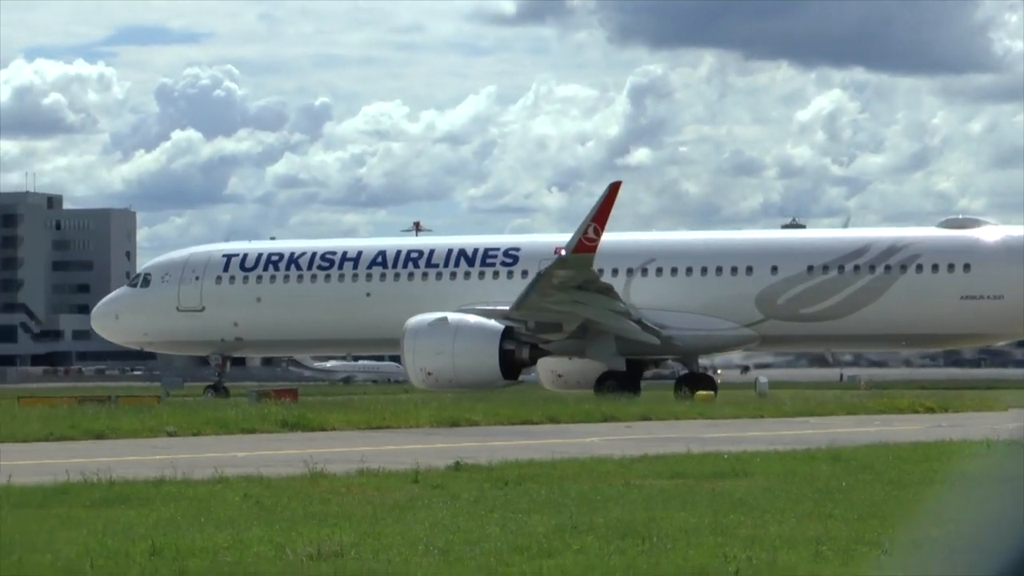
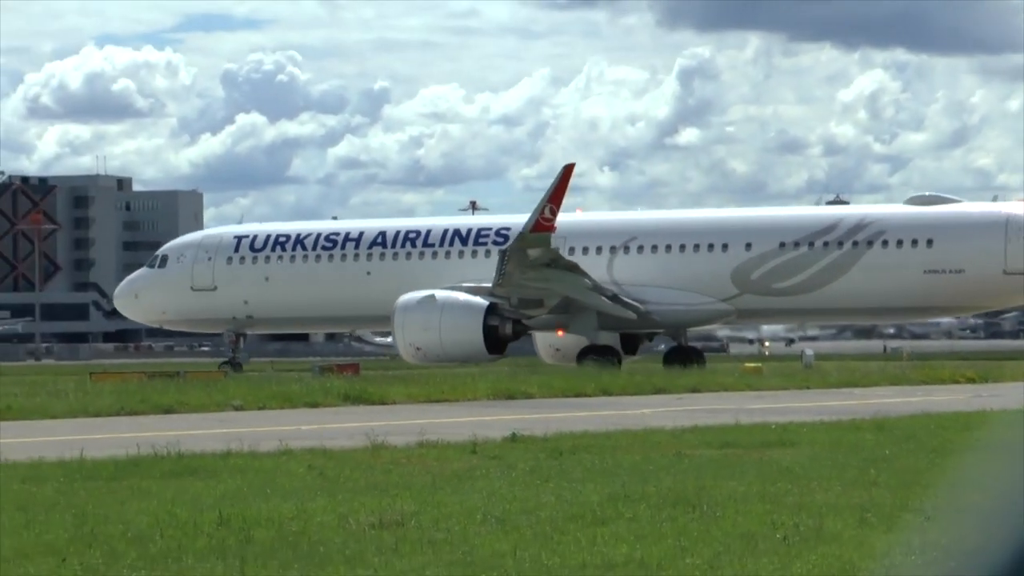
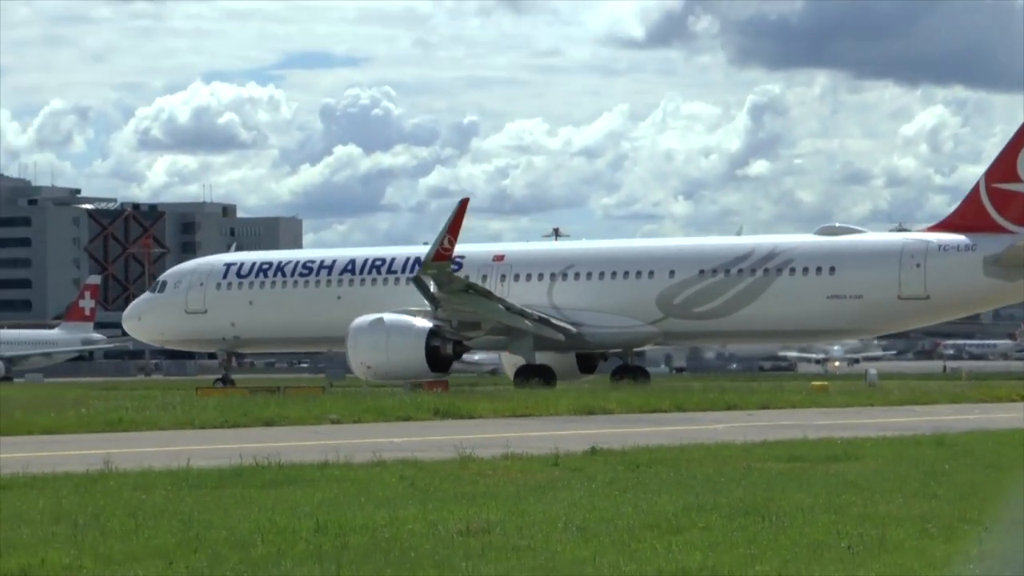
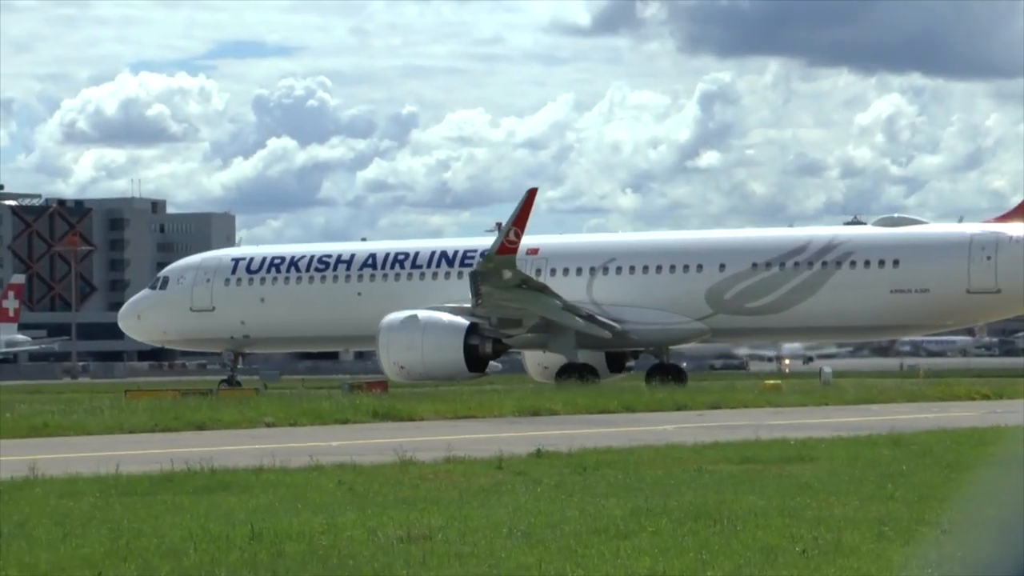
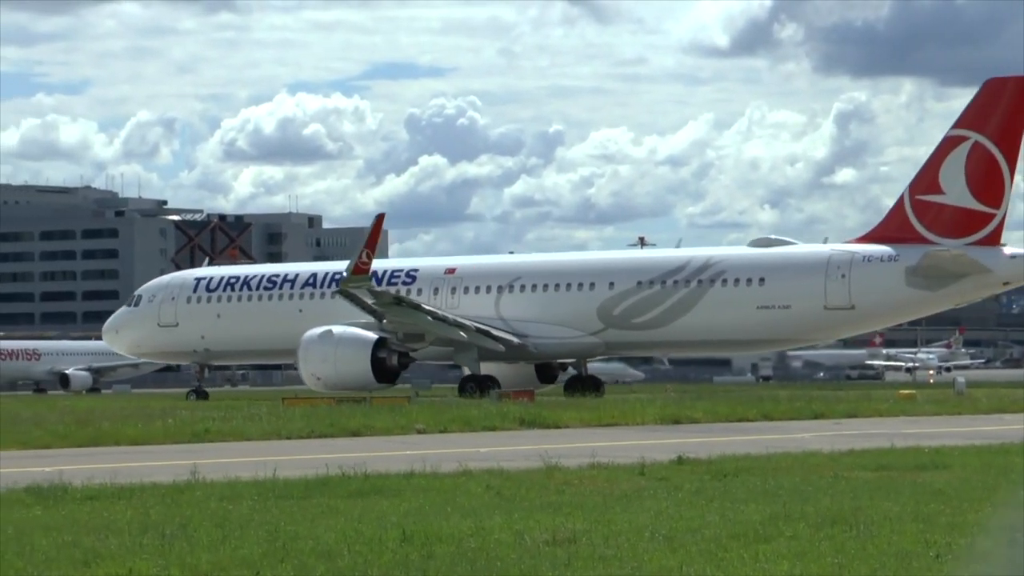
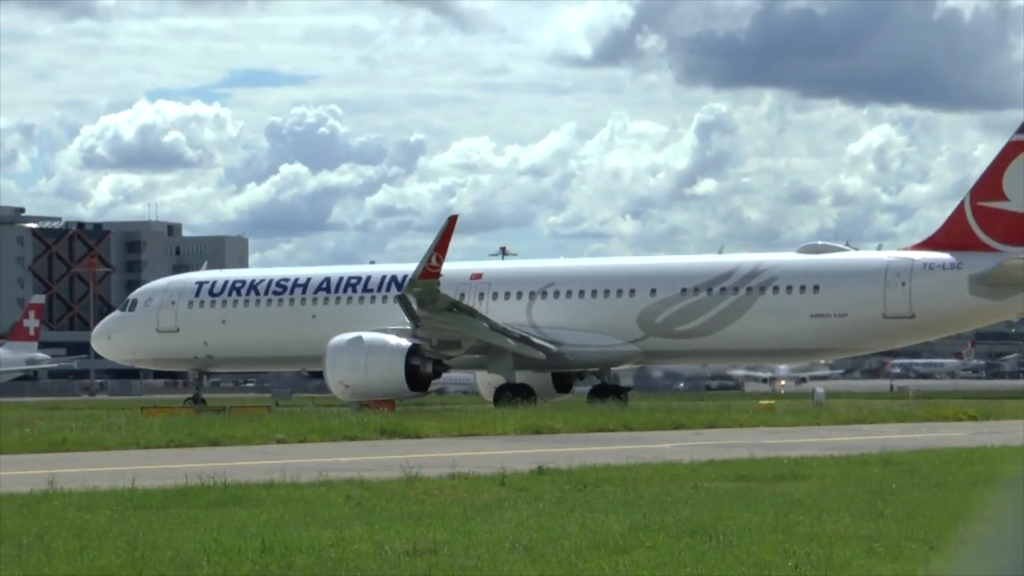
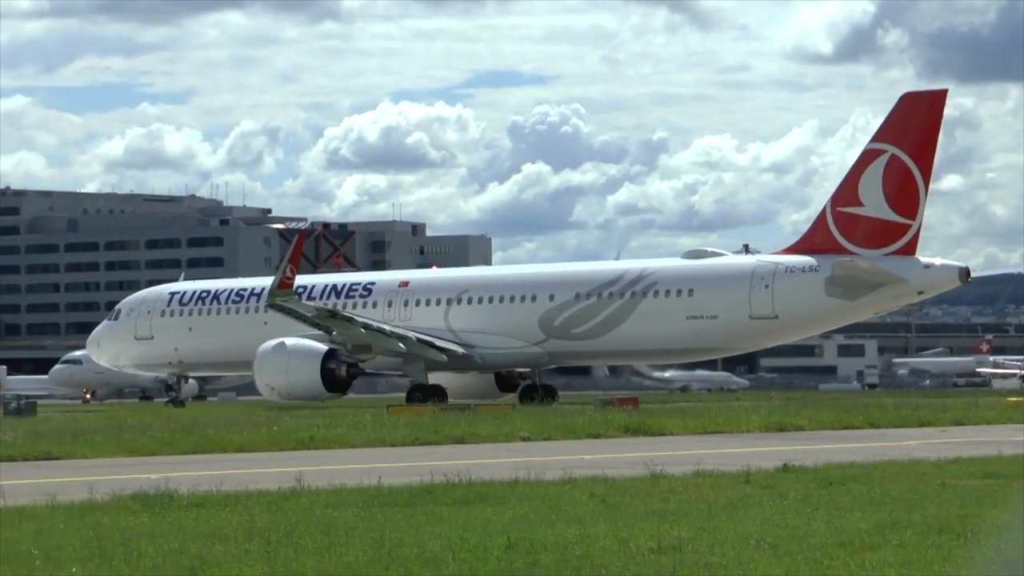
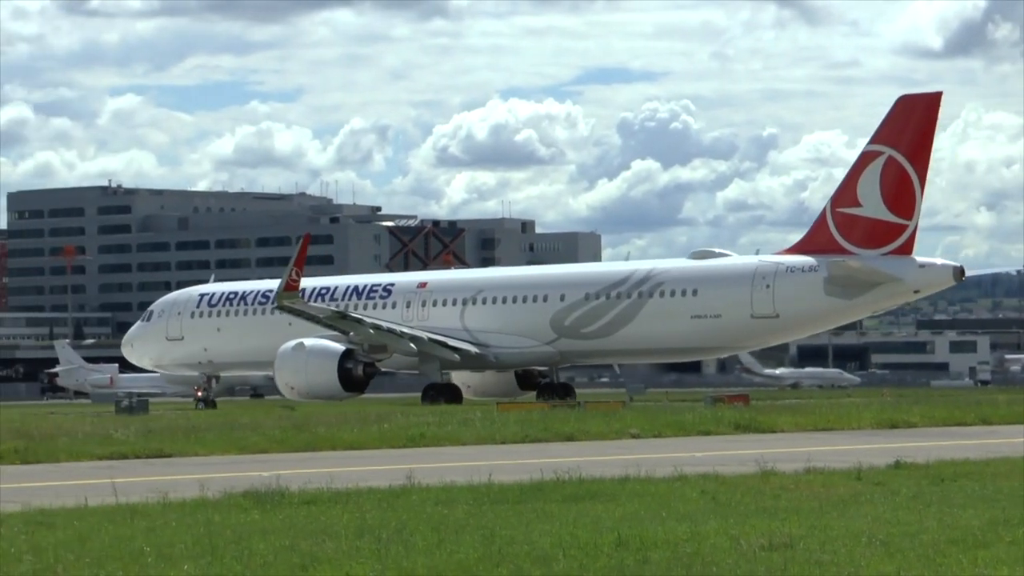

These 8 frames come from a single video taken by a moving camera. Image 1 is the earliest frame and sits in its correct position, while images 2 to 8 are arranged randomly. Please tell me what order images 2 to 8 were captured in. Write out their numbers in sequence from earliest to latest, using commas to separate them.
2, 4, 6, 3, 5, 7, 8
